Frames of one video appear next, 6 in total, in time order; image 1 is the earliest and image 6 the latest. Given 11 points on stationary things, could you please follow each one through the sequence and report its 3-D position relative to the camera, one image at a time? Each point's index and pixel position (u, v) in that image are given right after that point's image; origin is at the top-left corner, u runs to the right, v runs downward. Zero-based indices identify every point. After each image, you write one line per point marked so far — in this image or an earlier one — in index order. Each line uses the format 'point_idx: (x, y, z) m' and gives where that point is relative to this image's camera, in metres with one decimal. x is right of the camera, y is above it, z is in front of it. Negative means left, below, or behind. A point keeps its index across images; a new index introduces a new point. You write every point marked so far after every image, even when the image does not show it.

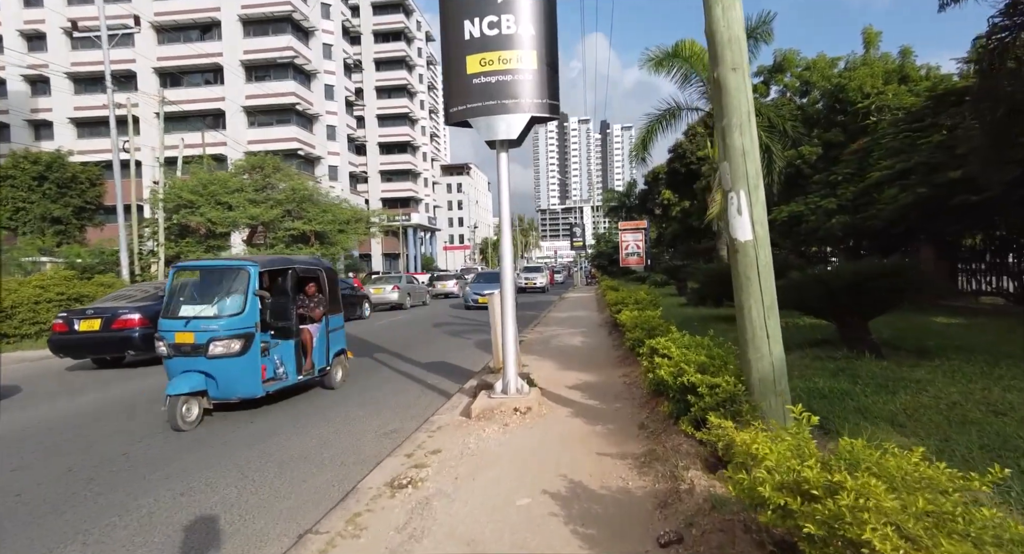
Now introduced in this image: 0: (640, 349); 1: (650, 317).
0: (+1.7, -1.0, +7.2) m
1: (+2.1, -0.6, +8.3) m
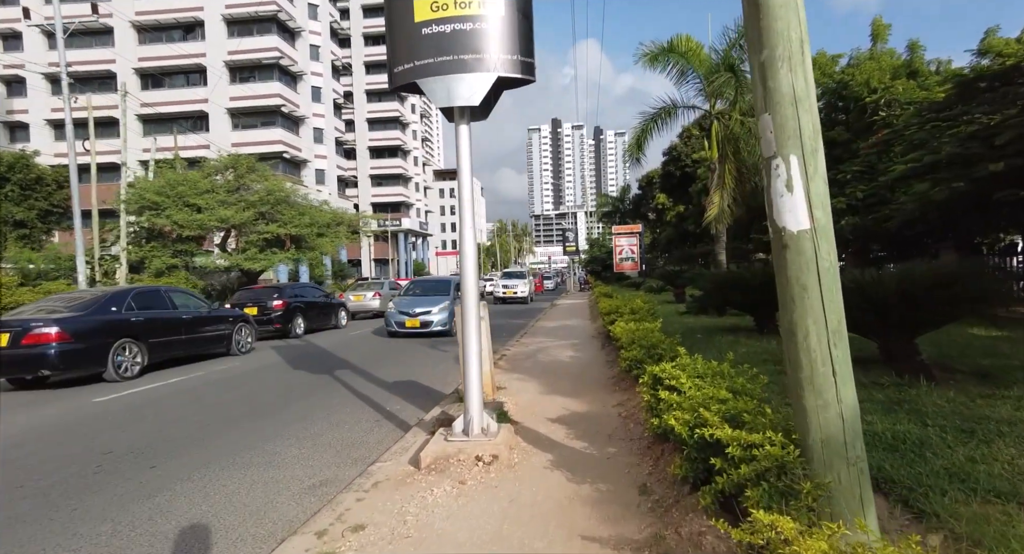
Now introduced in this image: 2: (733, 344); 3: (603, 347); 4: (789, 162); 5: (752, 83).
0: (+1.4, -1.1, +5.9) m
1: (+1.8, -0.7, +7.1) m
2: (+3.6, -1.1, +8.7) m
3: (+1.8, -1.4, +10.4) m
4: (+1.3, +0.5, +2.5) m
5: (+1.2, +1.0, +2.7) m
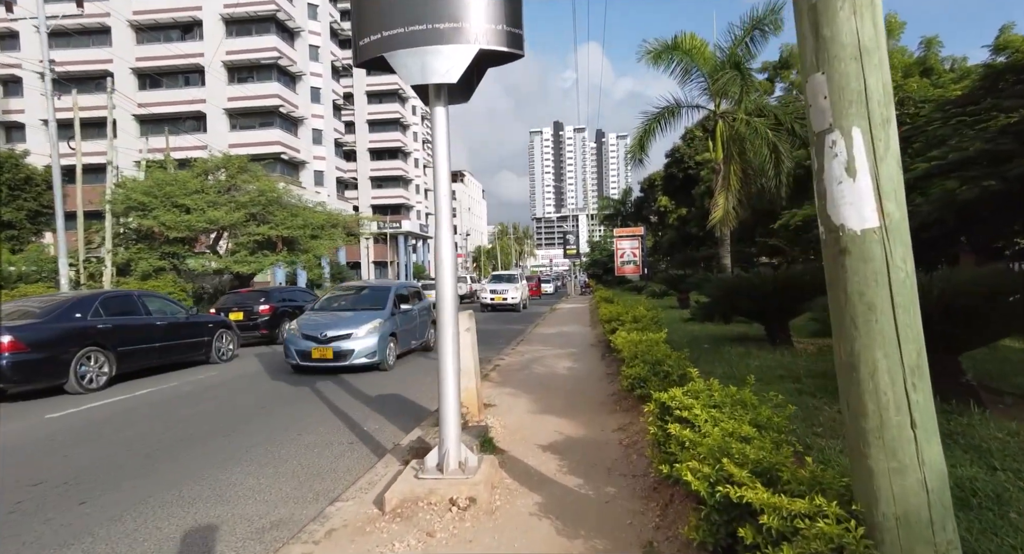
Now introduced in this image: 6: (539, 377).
0: (+1.3, -1.1, +5.3) m
1: (+1.7, -0.8, +6.4) m
2: (+3.5, -1.2, +8.0) m
3: (+1.6, -1.5, +9.7) m
4: (+1.2, +0.5, +1.8) m
5: (+1.1, +0.9, +2.0) m
6: (+0.4, -1.6, +8.6) m
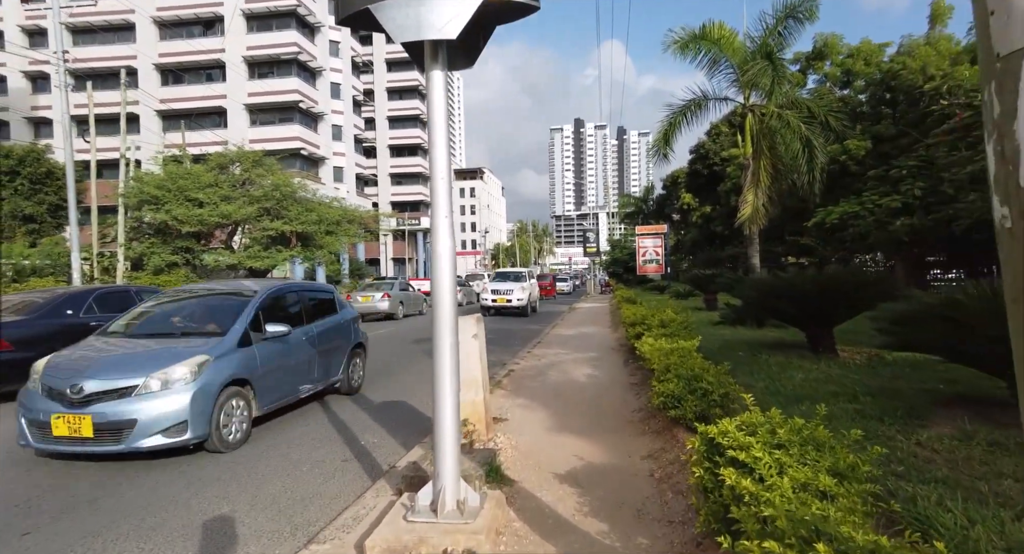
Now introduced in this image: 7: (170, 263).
0: (+1.4, -1.2, +4.5) m
1: (+1.8, -0.8, +5.7) m
2: (+3.7, -1.2, +7.2) m
3: (+1.9, -1.5, +8.9) m
4: (+1.2, +0.5, +1.1) m
5: (+1.1, +0.9, +1.3) m
6: (+0.6, -1.6, +7.9) m
7: (-12.8, +0.5, +19.8) m
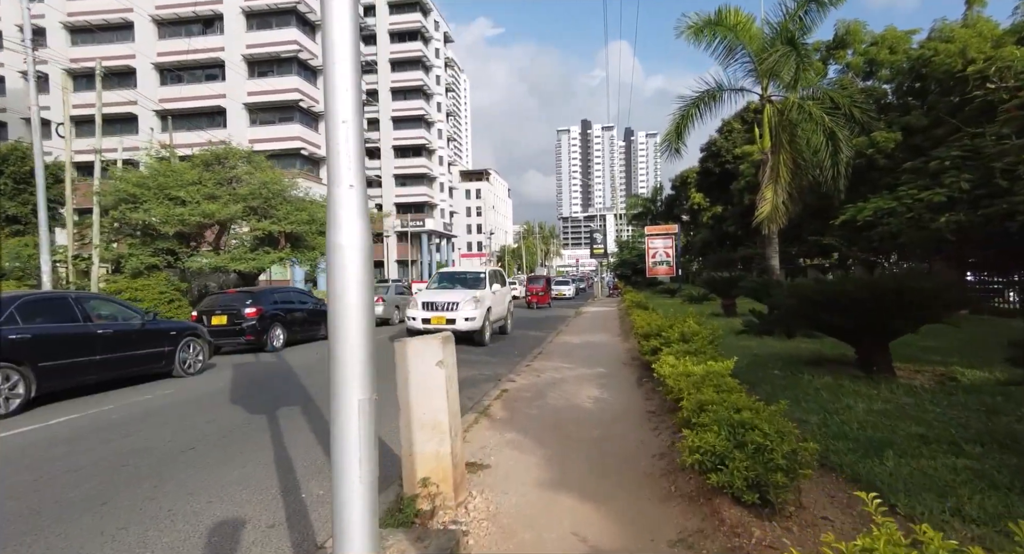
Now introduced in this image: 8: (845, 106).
0: (+1.2, -1.2, +3.2) m
1: (+1.7, -0.9, +4.3) m
2: (+3.6, -1.3, +5.9) m
3: (+1.8, -1.5, +7.6) m
4: (+1.0, +0.4, -0.2) m
5: (+0.9, +0.9, 0.0) m
6: (+0.5, -1.7, +6.6) m
7: (-12.7, +0.4, +18.7) m
8: (+11.7, +6.0, +18.6) m
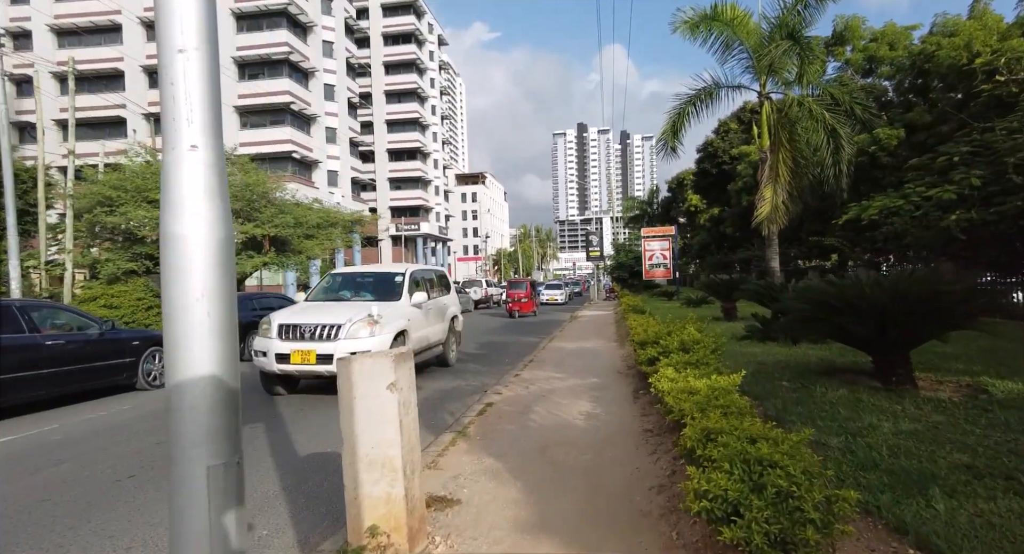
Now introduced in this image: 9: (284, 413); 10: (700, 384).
0: (+1.1, -1.2, +2.6) m
1: (+1.5, -0.9, +3.7) m
2: (+3.4, -1.3, +5.2) m
3: (+1.6, -1.6, +6.9) m
4: (+0.8, +0.4, -0.9) m
5: (+0.7, +0.9, -0.7) m
6: (+0.3, -1.7, +5.9) m
7: (-13.0, +0.2, +18.0) m
8: (+11.4, +6.0, +18.1) m
9: (-3.3, -1.9, +7.7) m
10: (+1.6, -0.9, +4.7) m
